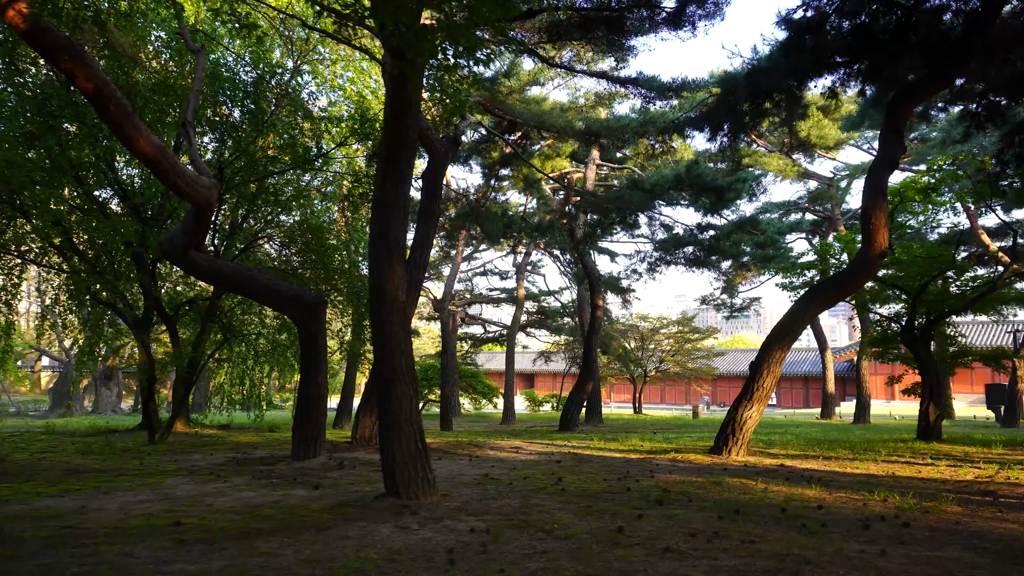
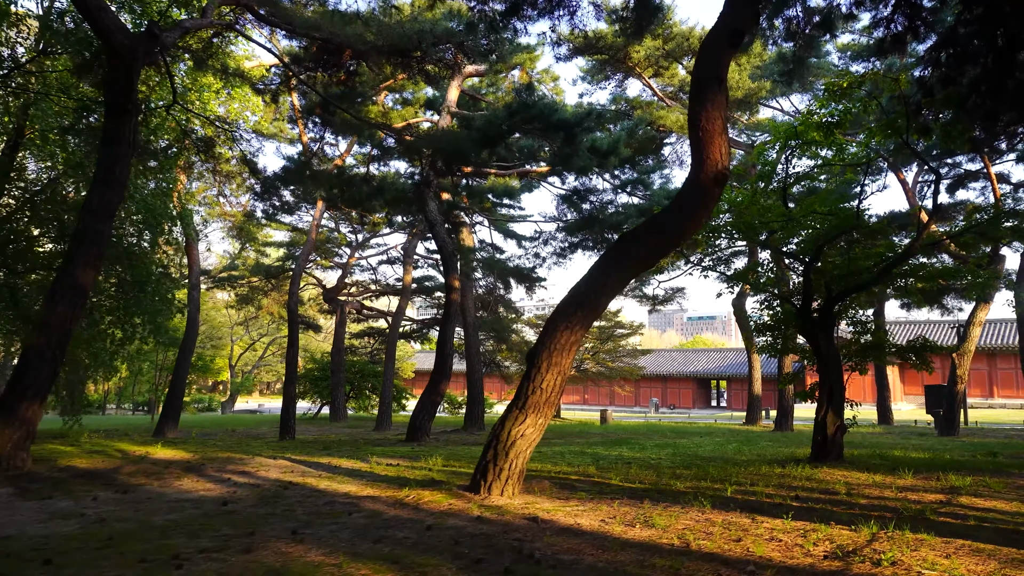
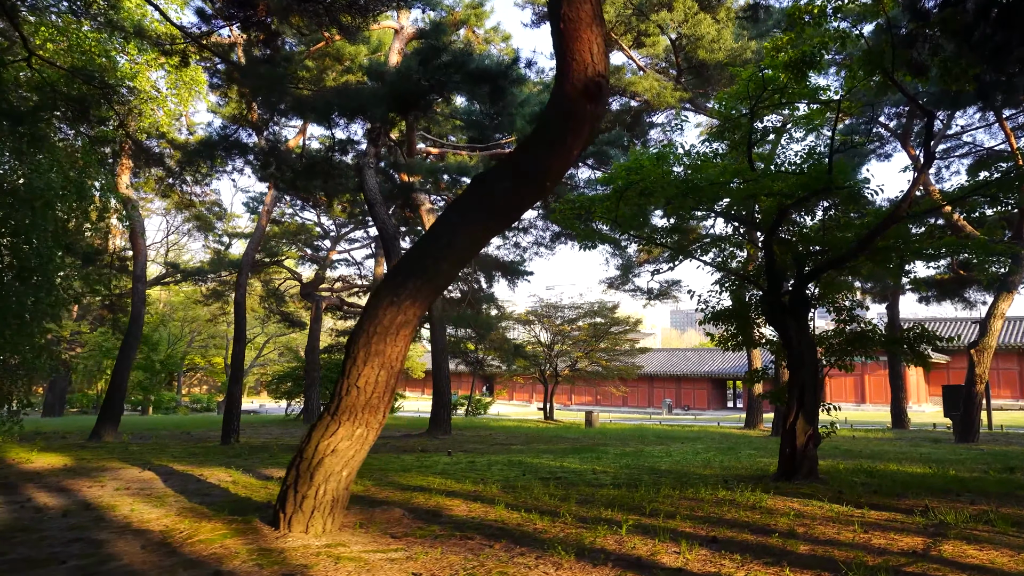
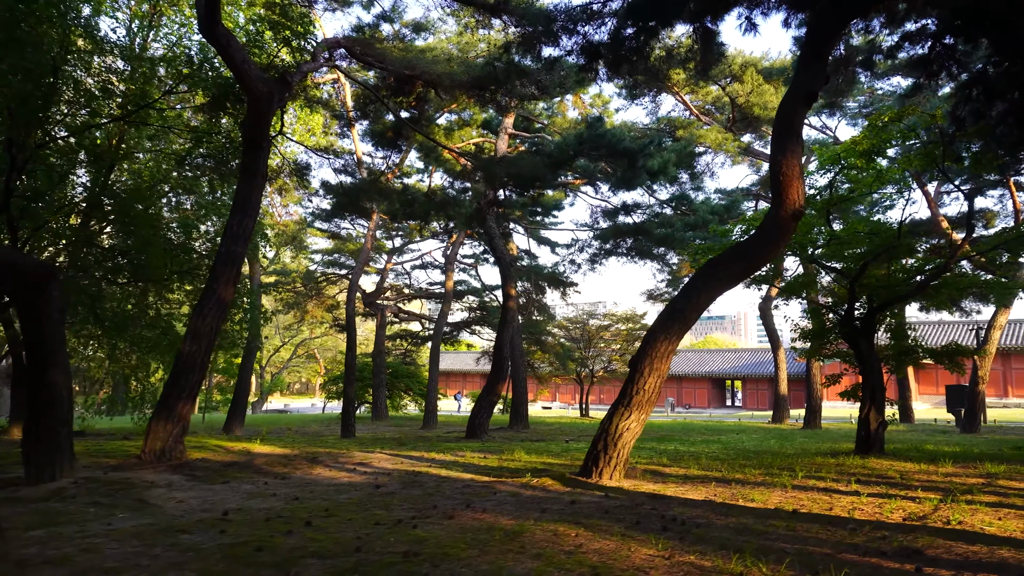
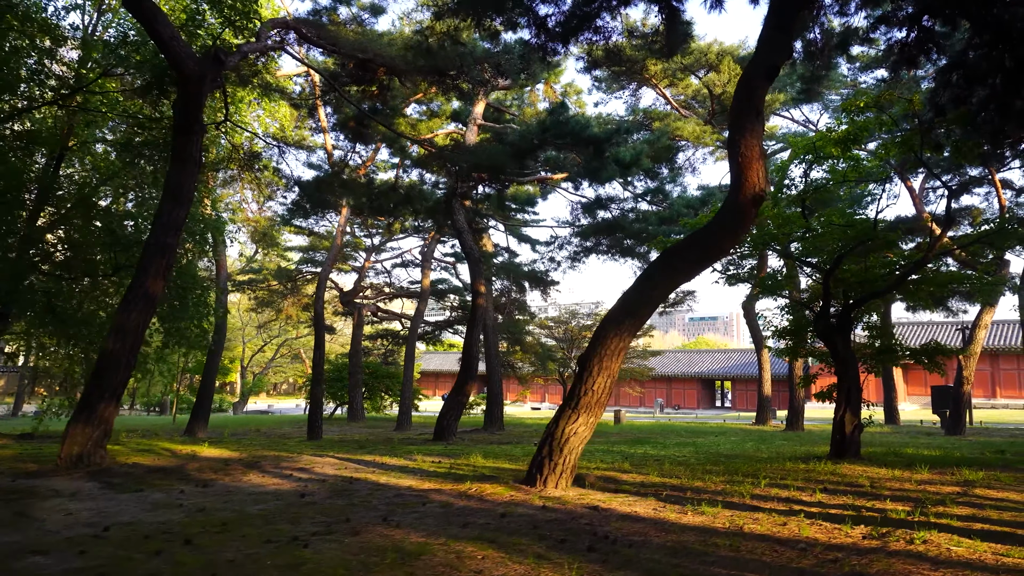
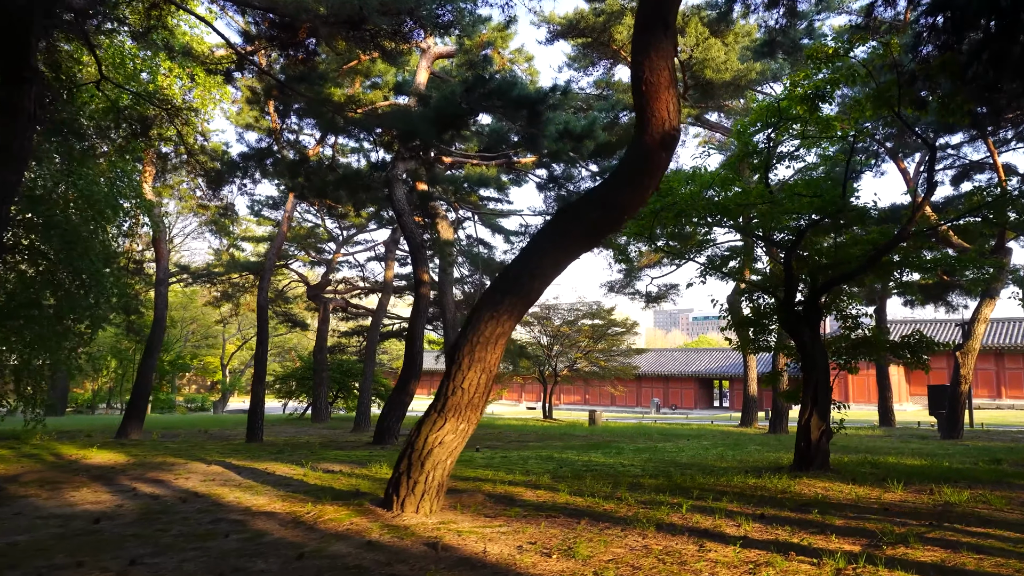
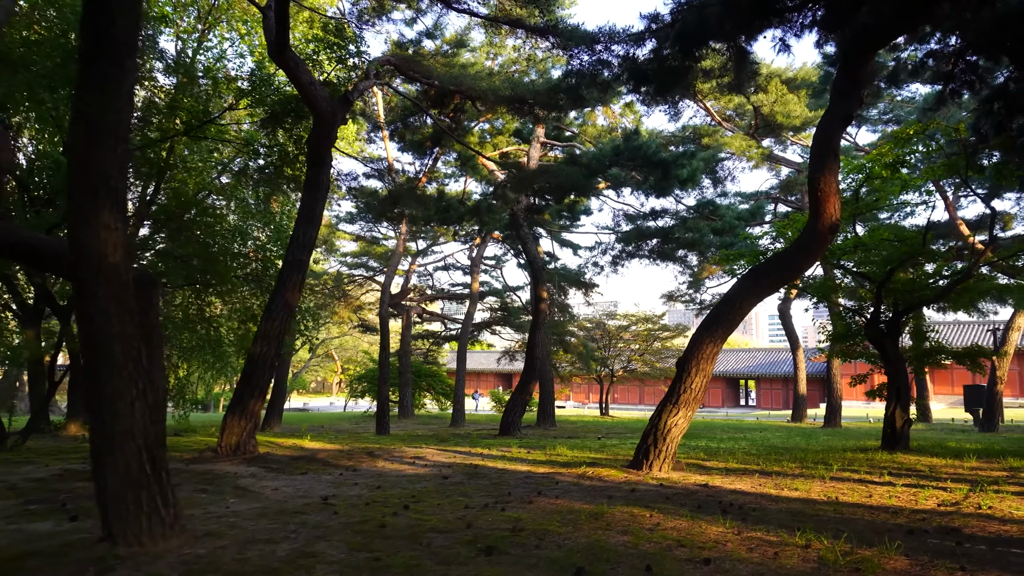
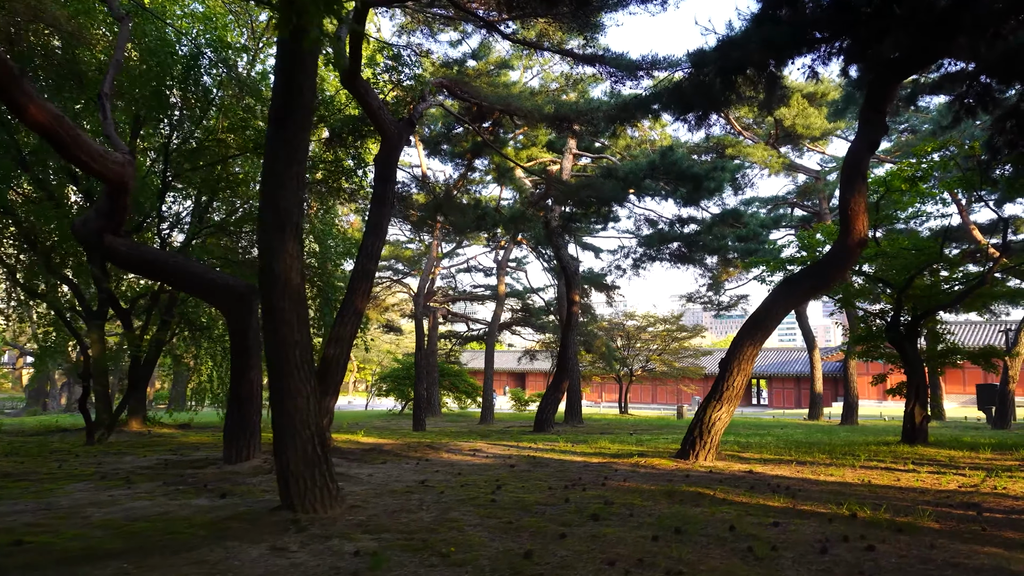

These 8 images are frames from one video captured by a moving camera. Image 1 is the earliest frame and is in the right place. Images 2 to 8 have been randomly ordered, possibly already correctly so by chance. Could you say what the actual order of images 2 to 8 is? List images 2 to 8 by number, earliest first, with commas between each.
8, 7, 4, 5, 2, 6, 3
